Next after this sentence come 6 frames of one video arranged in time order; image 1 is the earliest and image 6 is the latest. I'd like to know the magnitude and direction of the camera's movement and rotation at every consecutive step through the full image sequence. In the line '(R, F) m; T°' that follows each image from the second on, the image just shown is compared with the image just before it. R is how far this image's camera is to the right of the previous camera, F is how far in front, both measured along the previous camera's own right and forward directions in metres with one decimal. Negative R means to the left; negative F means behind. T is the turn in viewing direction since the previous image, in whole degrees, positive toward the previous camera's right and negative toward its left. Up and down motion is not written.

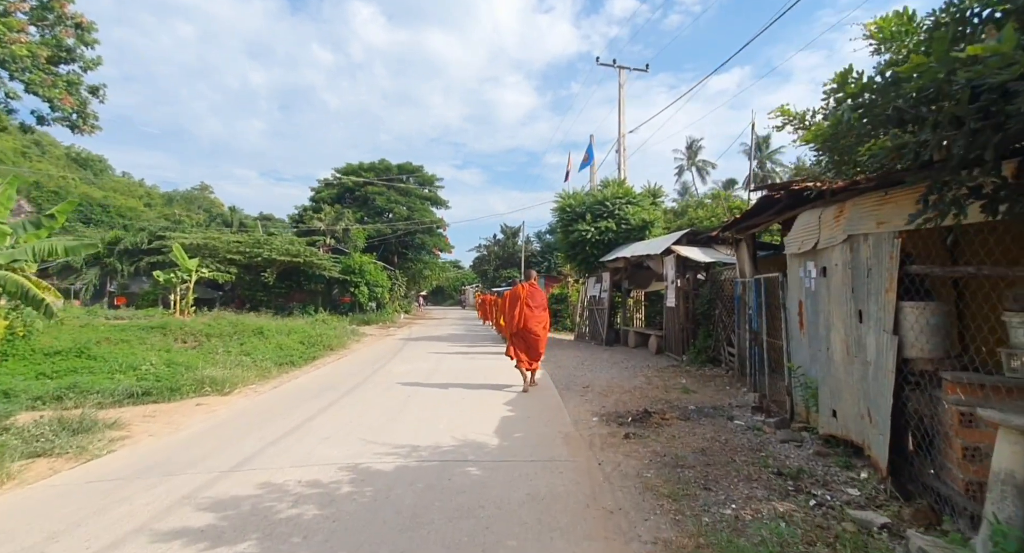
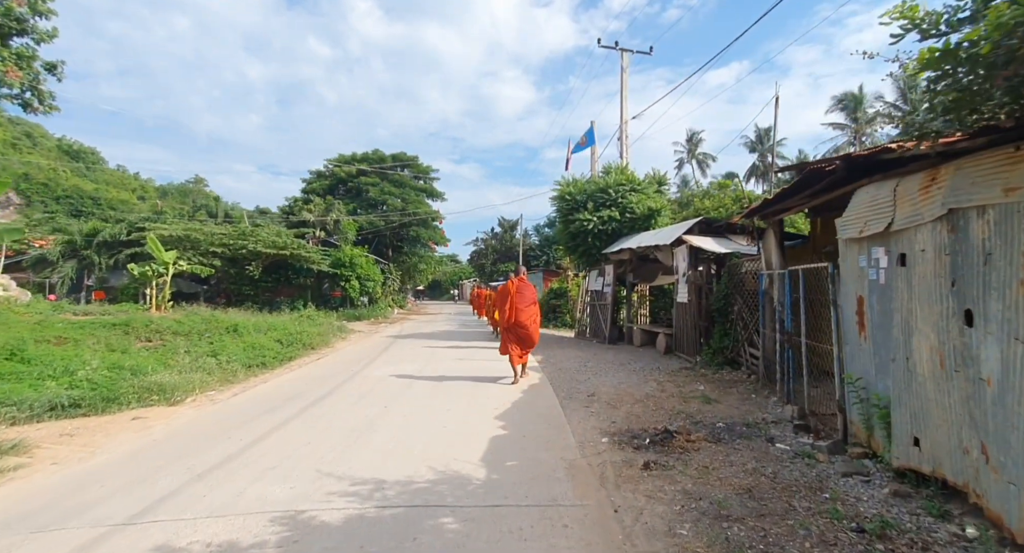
(+0.1, +1.0) m; 0°
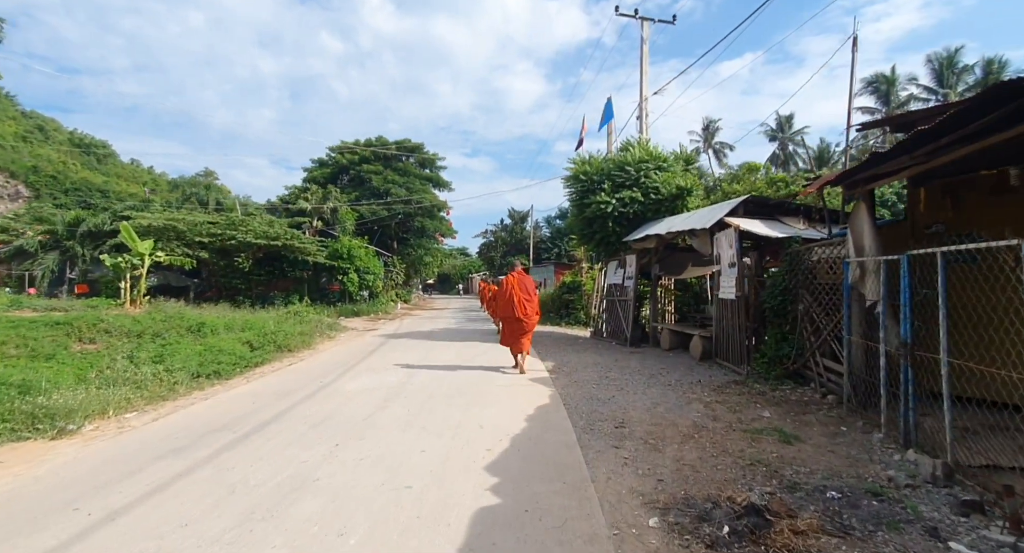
(+0.1, +1.8) m; -1°
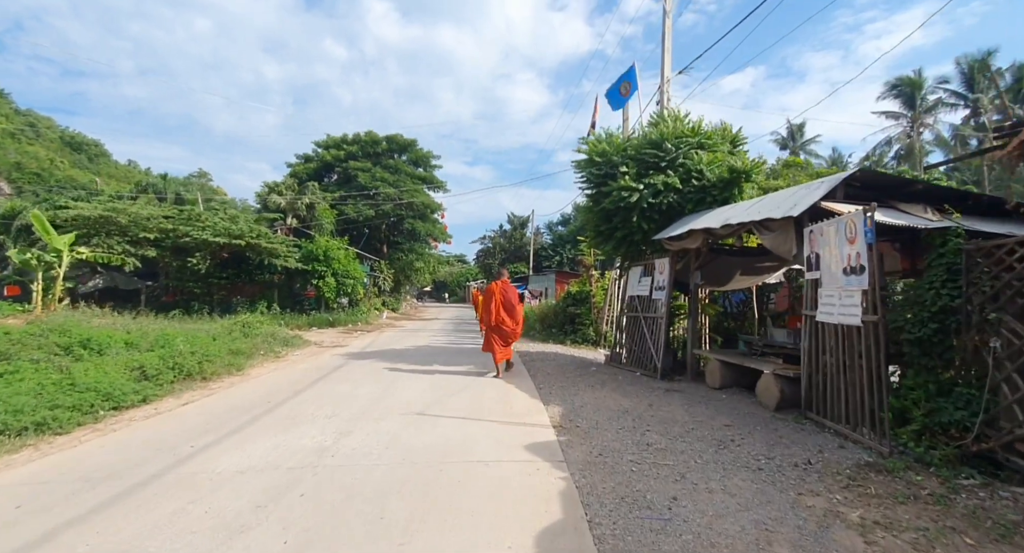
(+0.1, +2.8) m; 0°
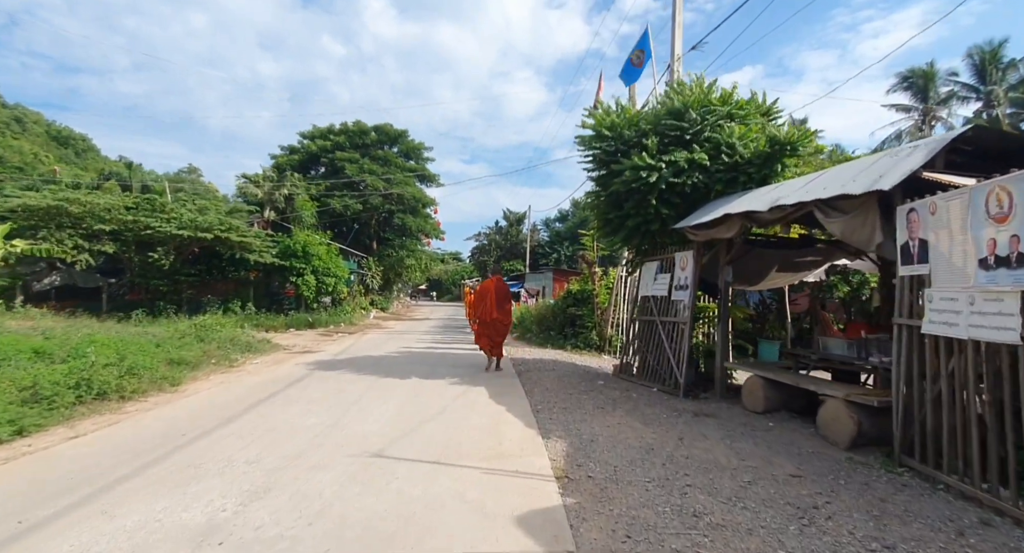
(+0.1, +1.6) m; 0°
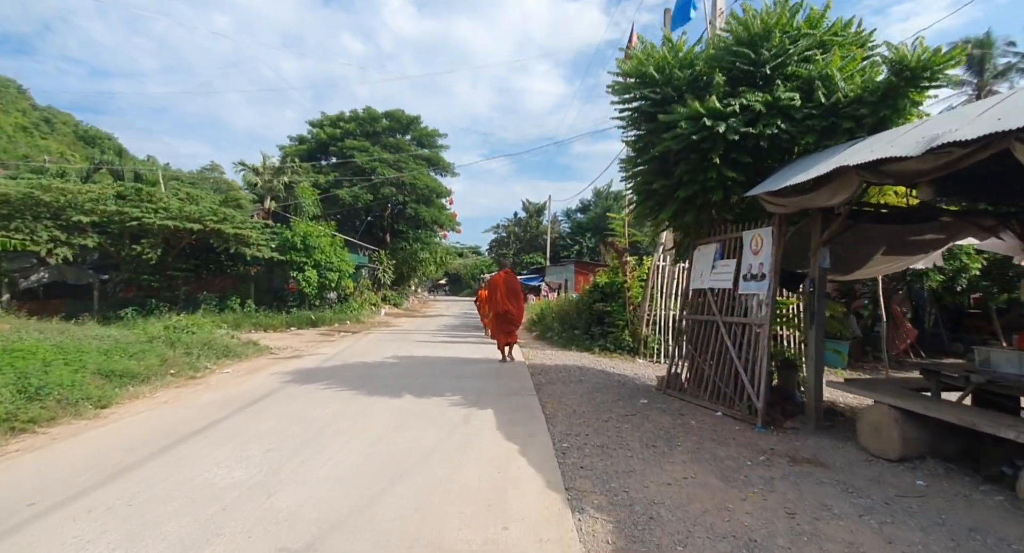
(+0.1, +1.9) m; -2°
